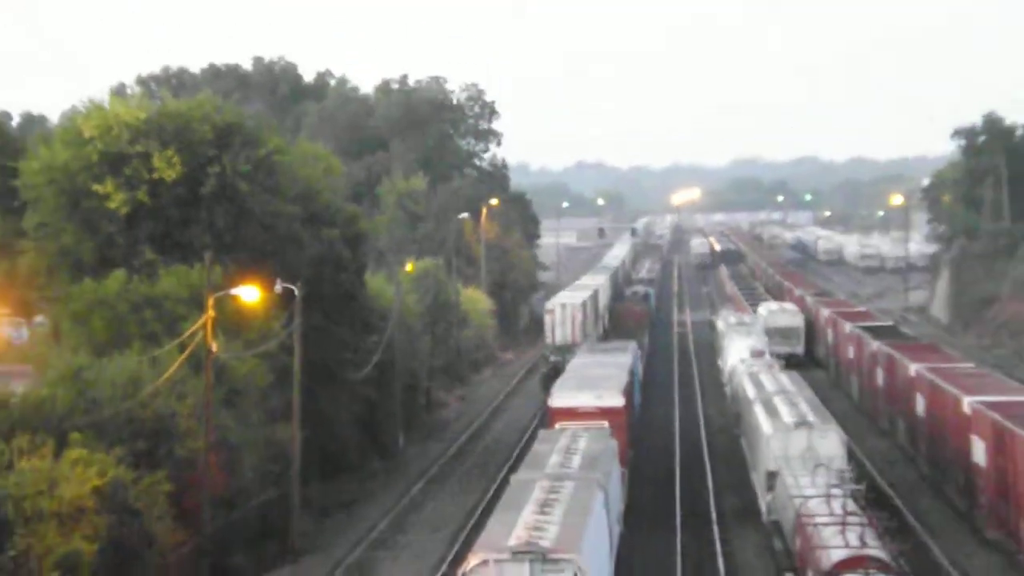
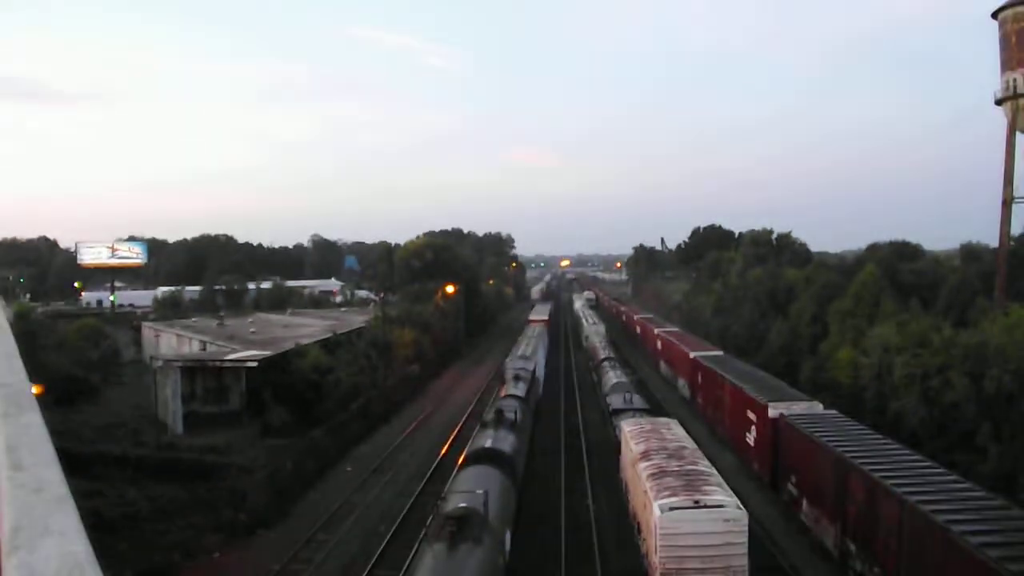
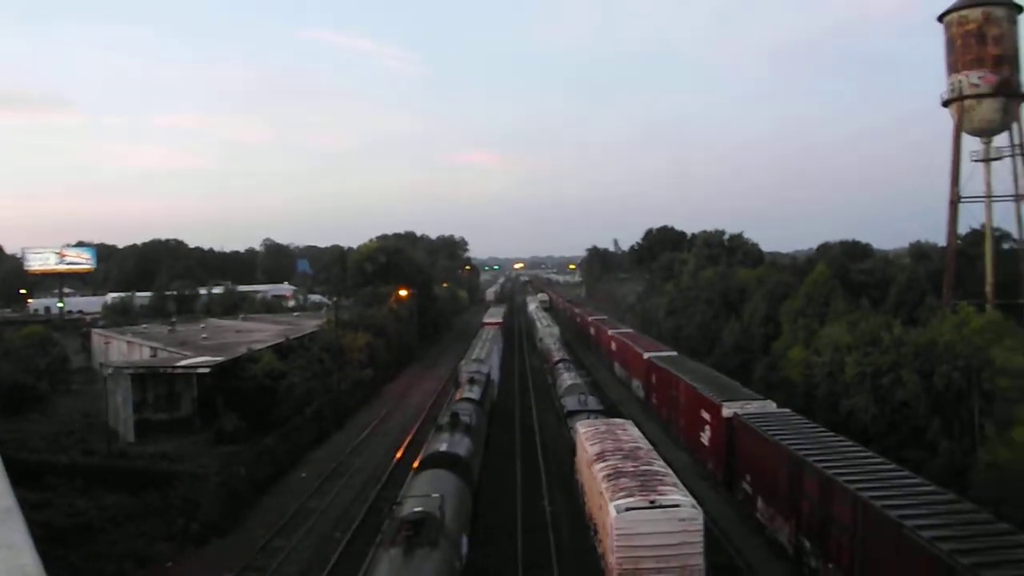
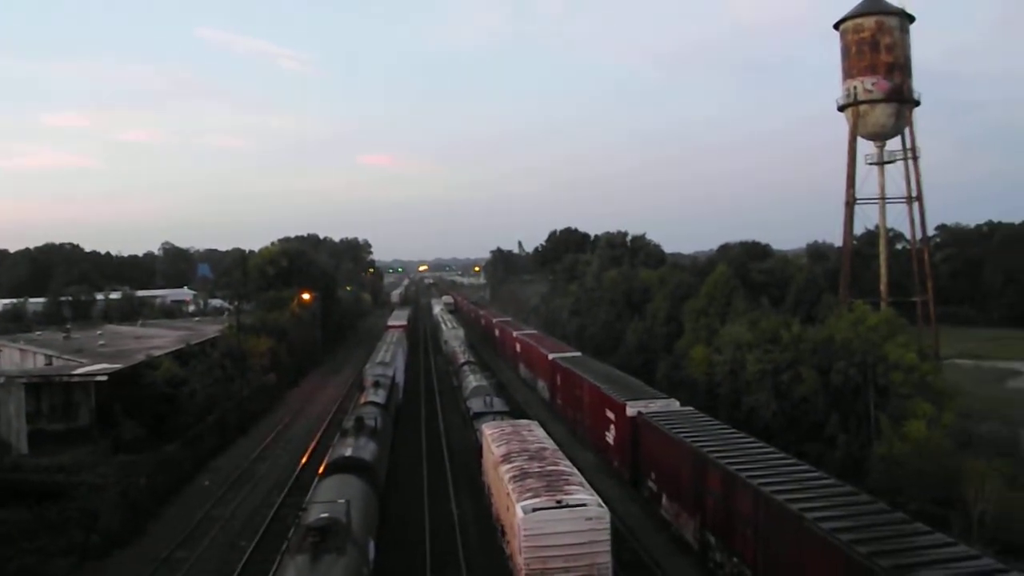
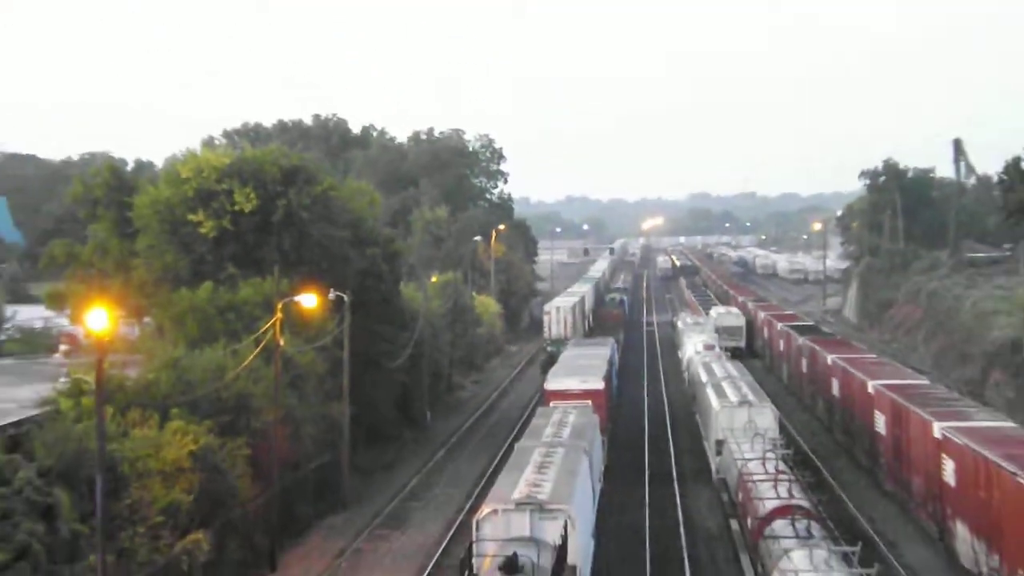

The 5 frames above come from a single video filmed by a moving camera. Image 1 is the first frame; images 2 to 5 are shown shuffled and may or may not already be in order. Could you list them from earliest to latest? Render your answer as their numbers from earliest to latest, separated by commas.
5, 2, 3, 4
